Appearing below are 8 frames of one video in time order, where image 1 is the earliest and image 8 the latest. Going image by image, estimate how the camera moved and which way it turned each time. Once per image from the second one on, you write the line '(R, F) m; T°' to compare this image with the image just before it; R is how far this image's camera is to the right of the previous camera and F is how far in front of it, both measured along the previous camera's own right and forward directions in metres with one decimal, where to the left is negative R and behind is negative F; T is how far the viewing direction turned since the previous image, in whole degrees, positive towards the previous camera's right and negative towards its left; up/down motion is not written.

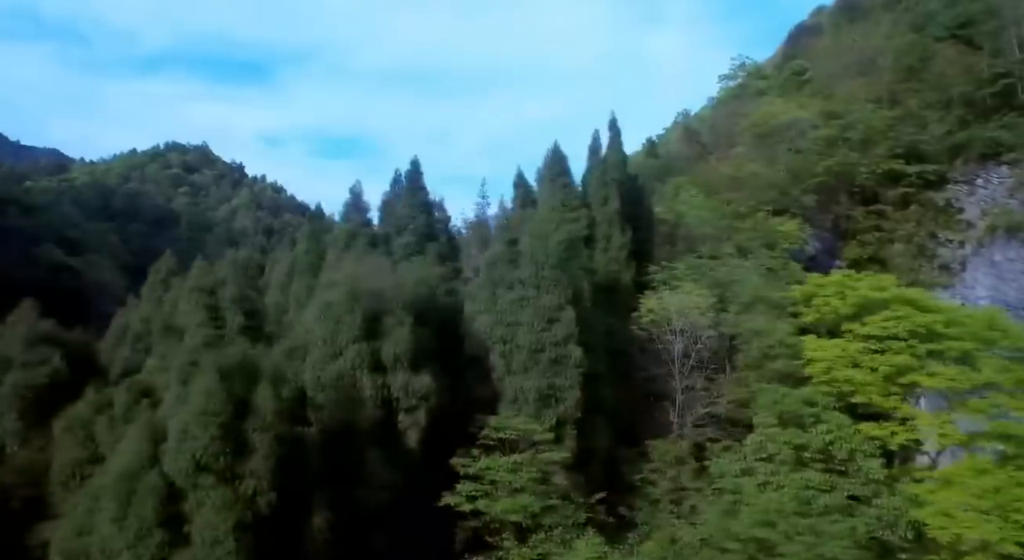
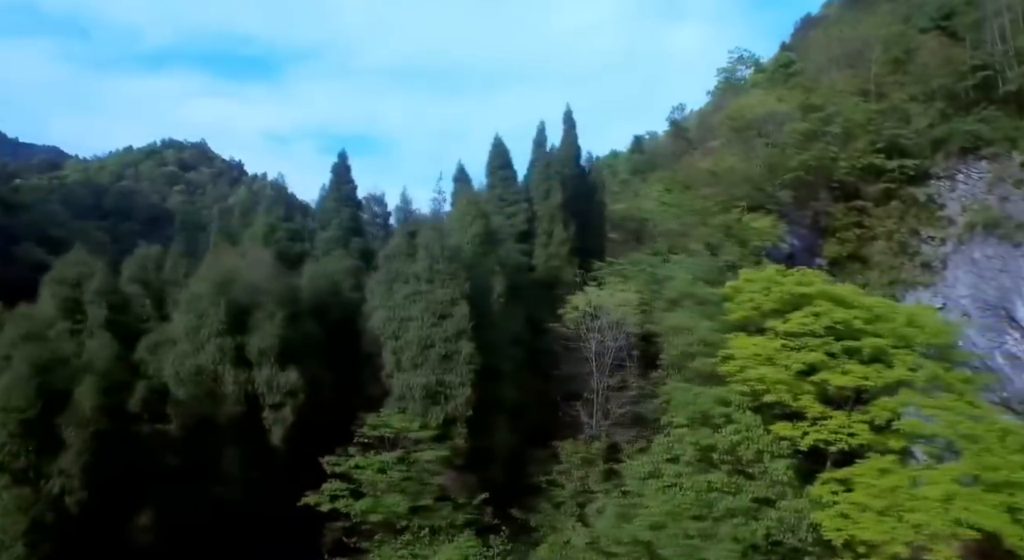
(+1.6, +0.2) m; -2°
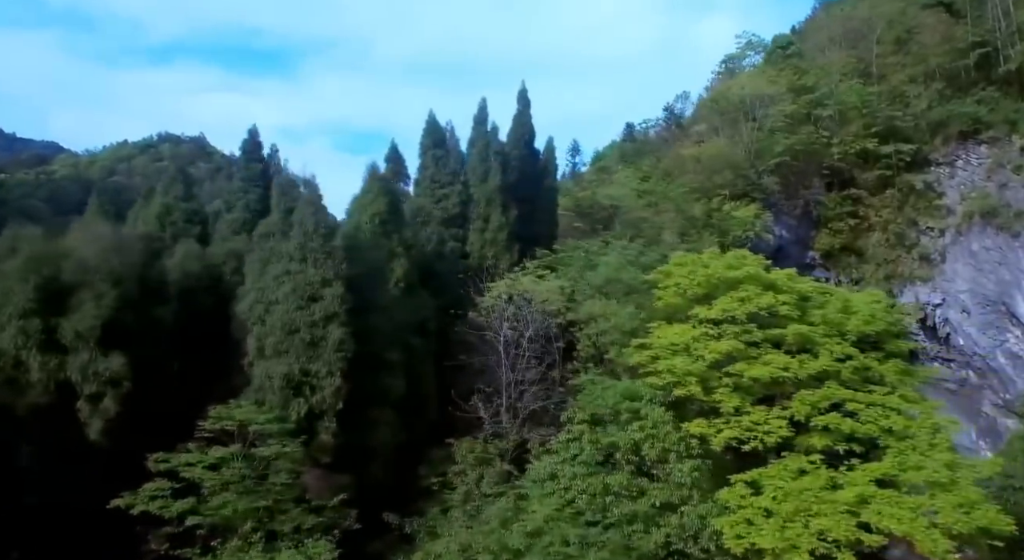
(+1.7, +1.0) m; -2°
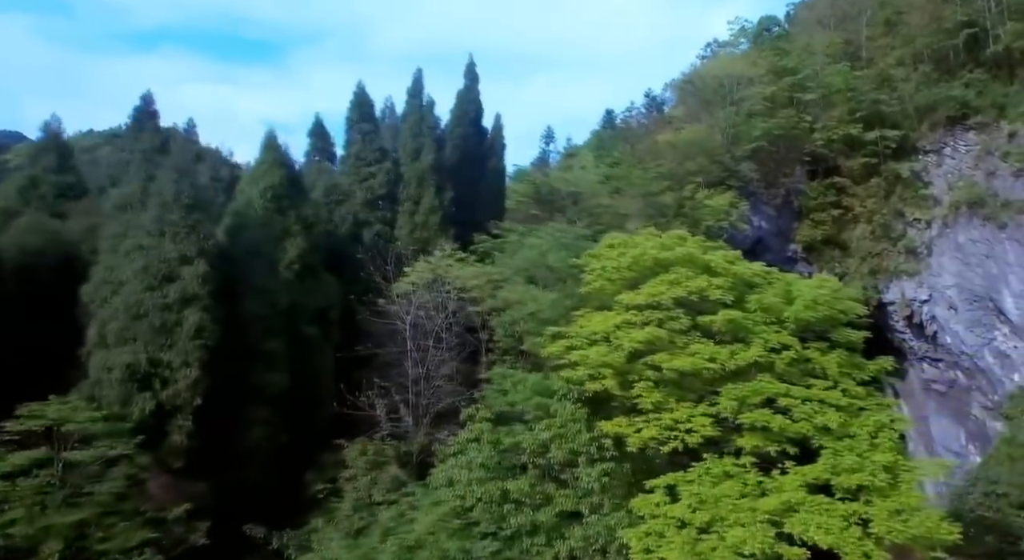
(+1.2, +1.2) m; 0°
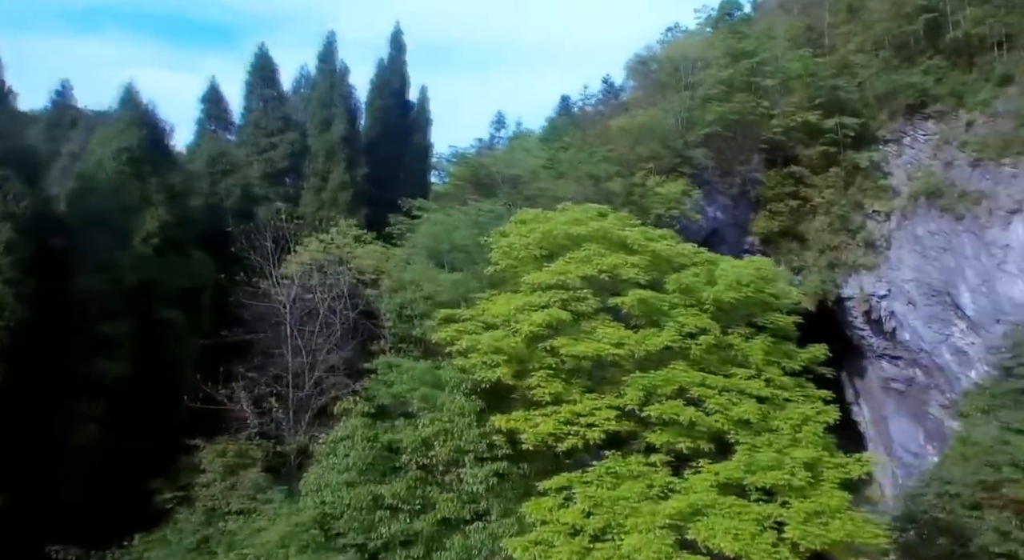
(+0.8, +1.0) m; +2°
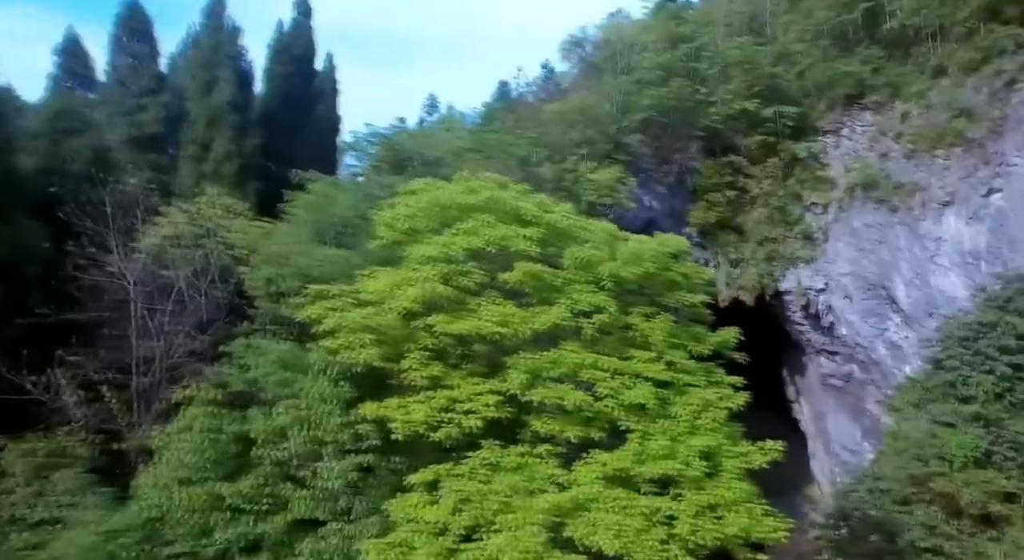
(+0.7, +0.7) m; +3°
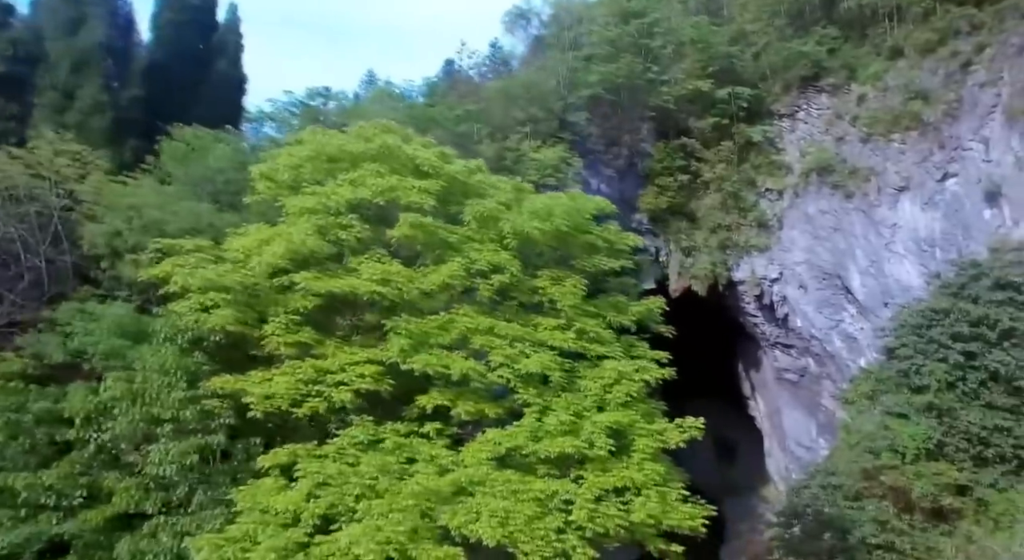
(+0.6, +0.8) m; +2°
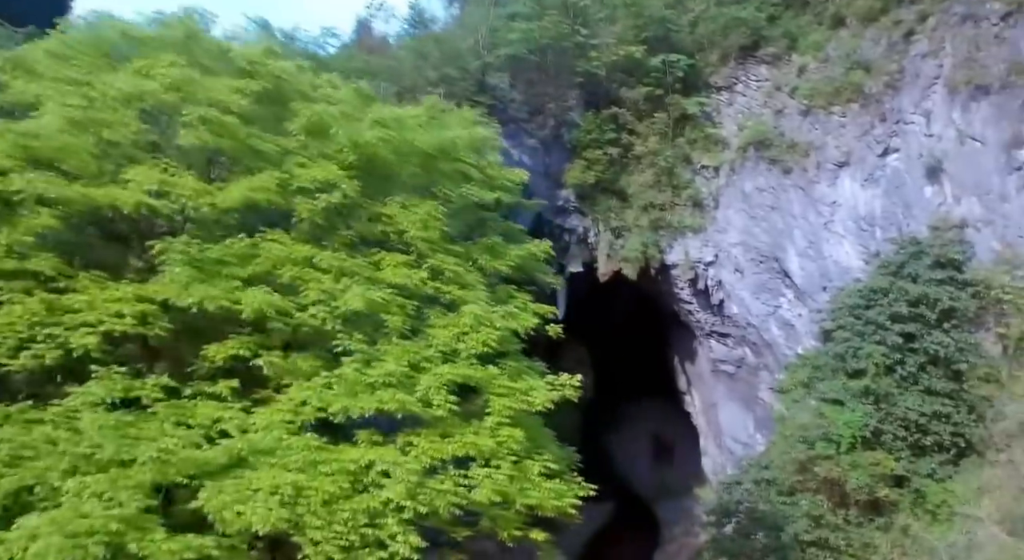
(+0.7, +1.3) m; +3°
